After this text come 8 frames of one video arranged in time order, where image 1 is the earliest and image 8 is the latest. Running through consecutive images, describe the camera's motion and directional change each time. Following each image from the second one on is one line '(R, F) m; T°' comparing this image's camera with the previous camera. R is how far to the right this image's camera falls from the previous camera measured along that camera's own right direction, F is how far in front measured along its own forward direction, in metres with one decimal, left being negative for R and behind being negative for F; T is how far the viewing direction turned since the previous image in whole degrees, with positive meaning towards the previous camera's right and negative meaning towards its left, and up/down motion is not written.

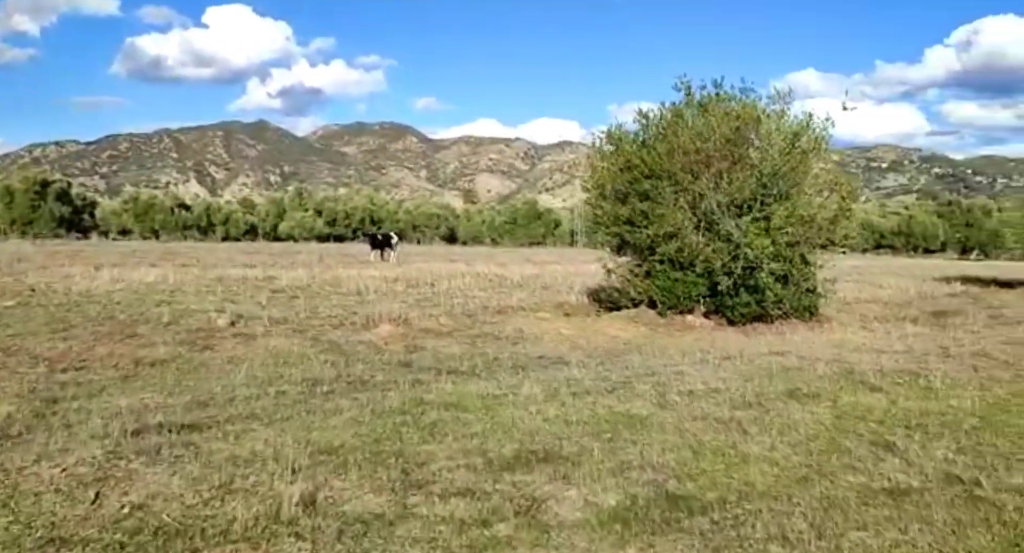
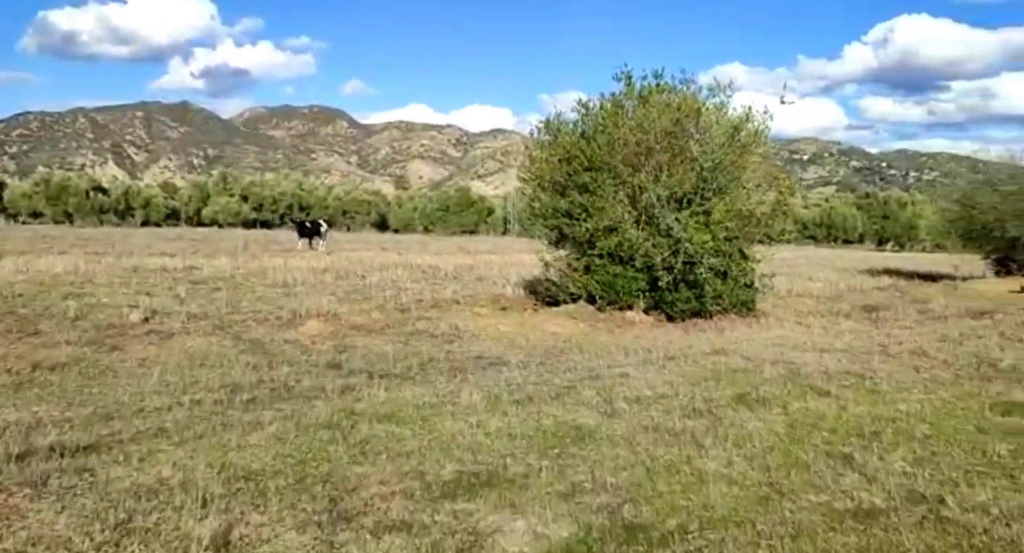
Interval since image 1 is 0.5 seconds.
(-0.1, +0.8) m; +5°
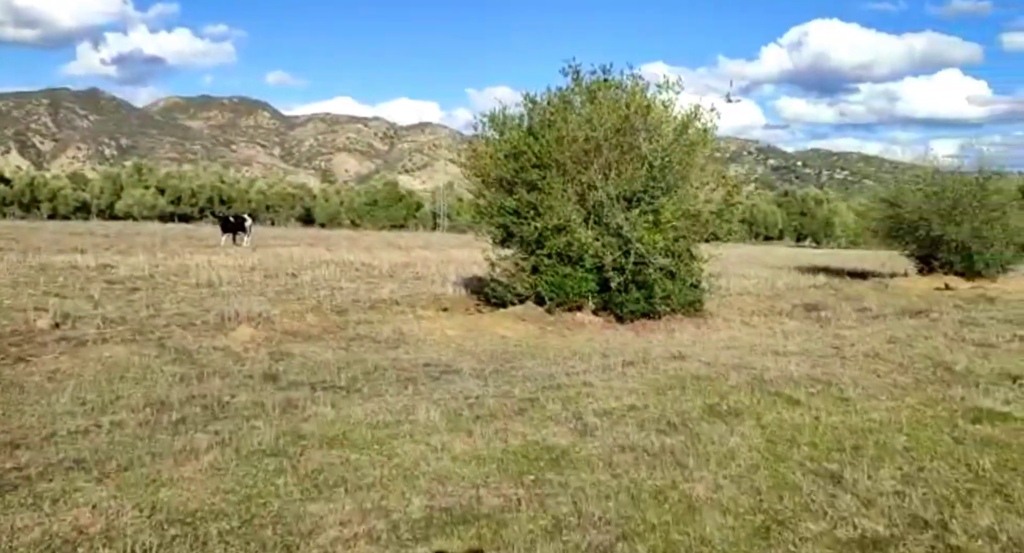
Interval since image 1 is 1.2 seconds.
(-0.4, +0.9) m; +5°
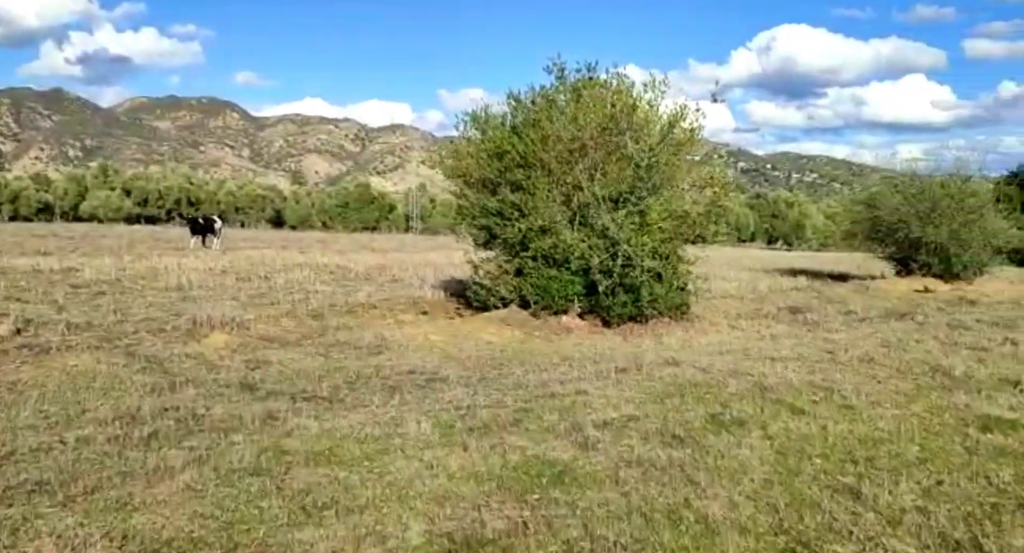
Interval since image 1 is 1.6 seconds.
(-0.3, +0.6) m; +2°
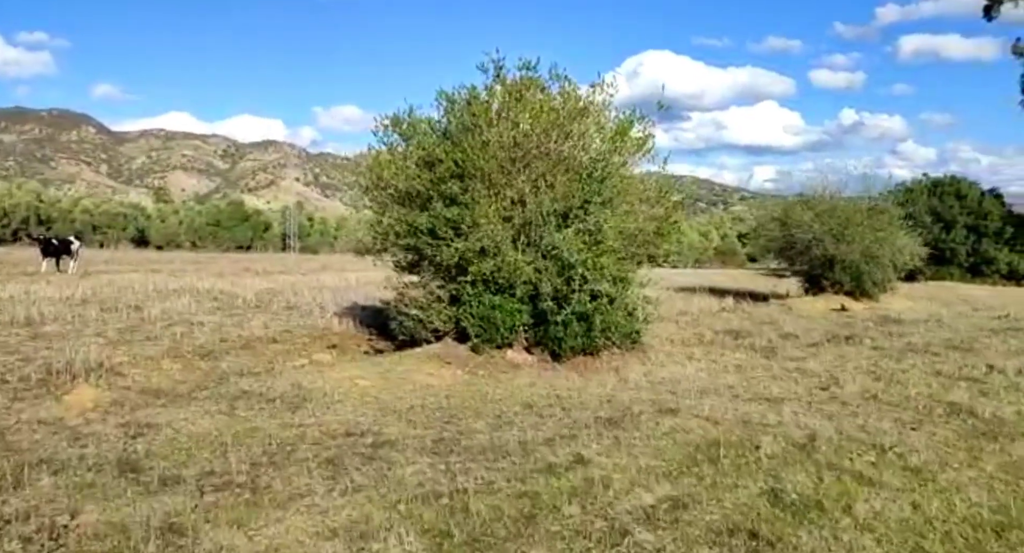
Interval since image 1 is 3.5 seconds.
(-1.2, +3.1) m; +8°
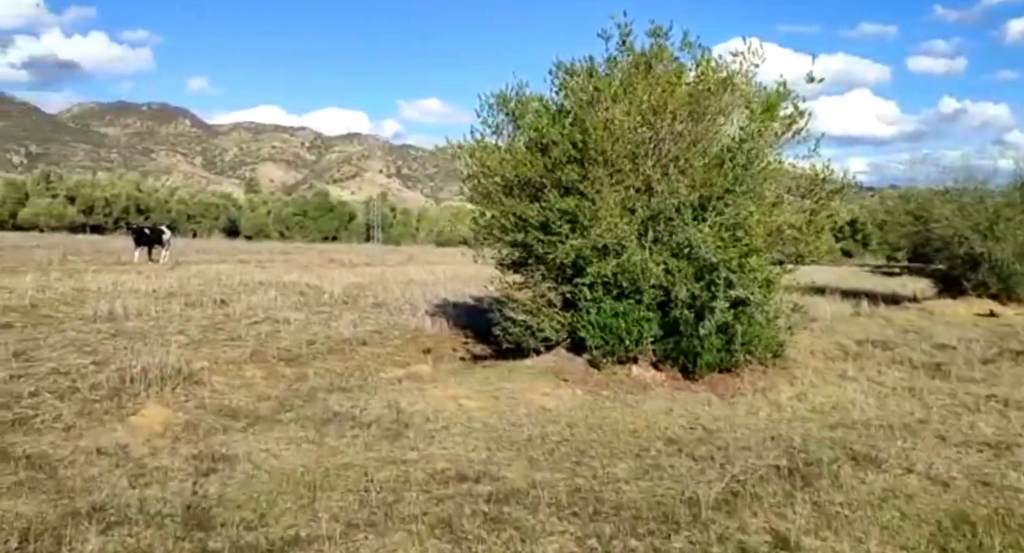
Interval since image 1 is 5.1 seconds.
(-0.9, +2.5) m; -5°
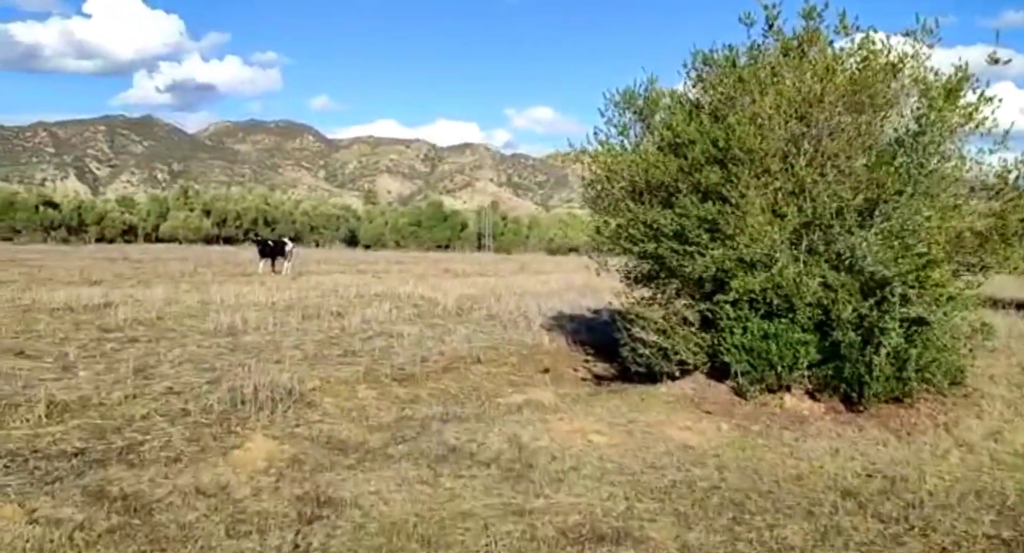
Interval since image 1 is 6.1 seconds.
(-0.3, +1.5) m; -8°
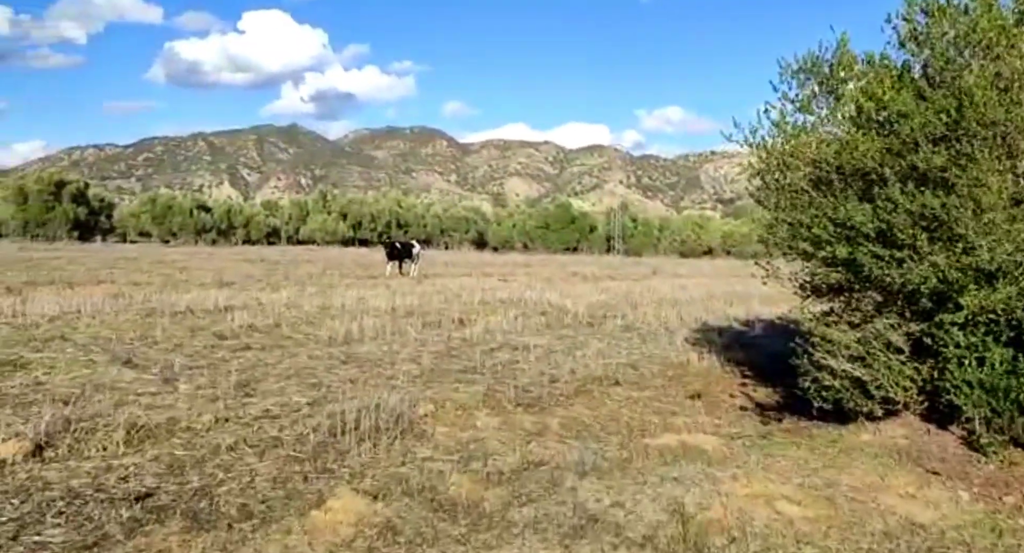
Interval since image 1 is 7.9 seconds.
(-0.3, +2.7) m; -9°
